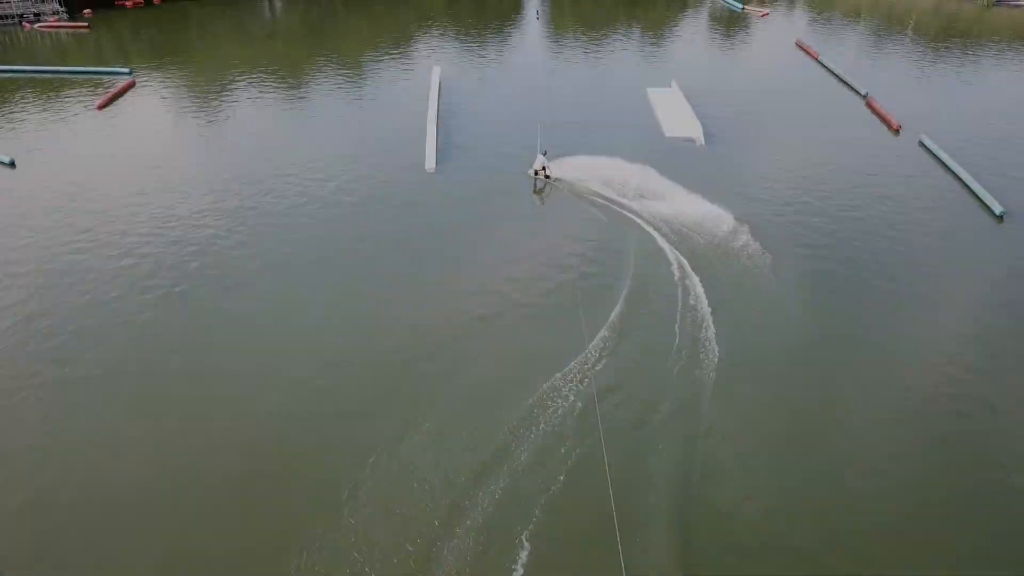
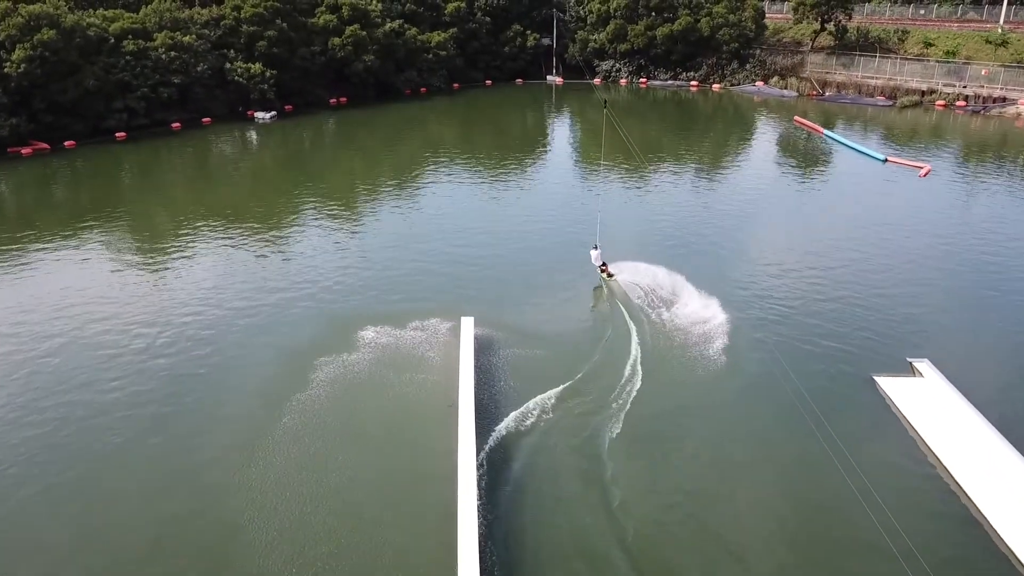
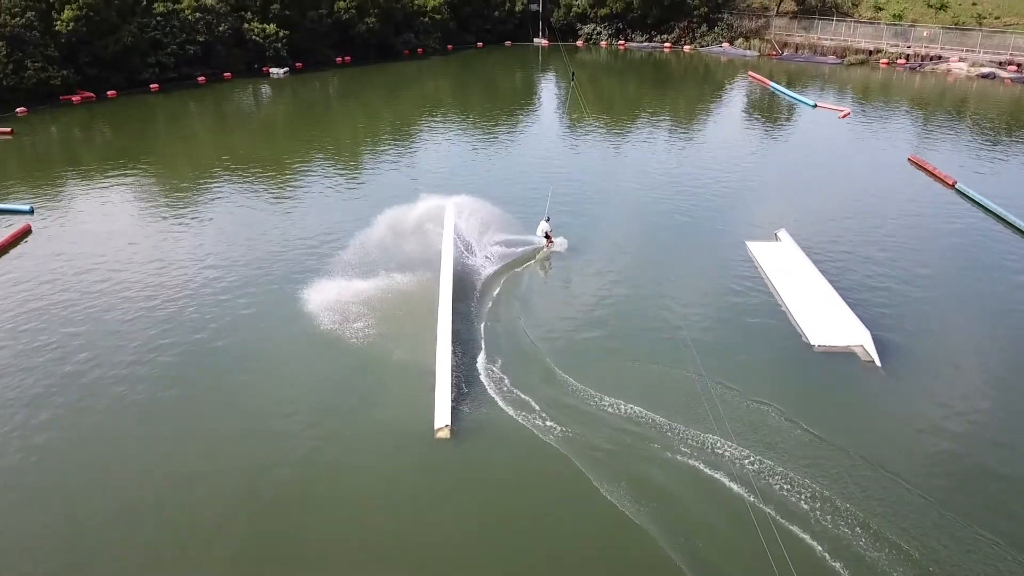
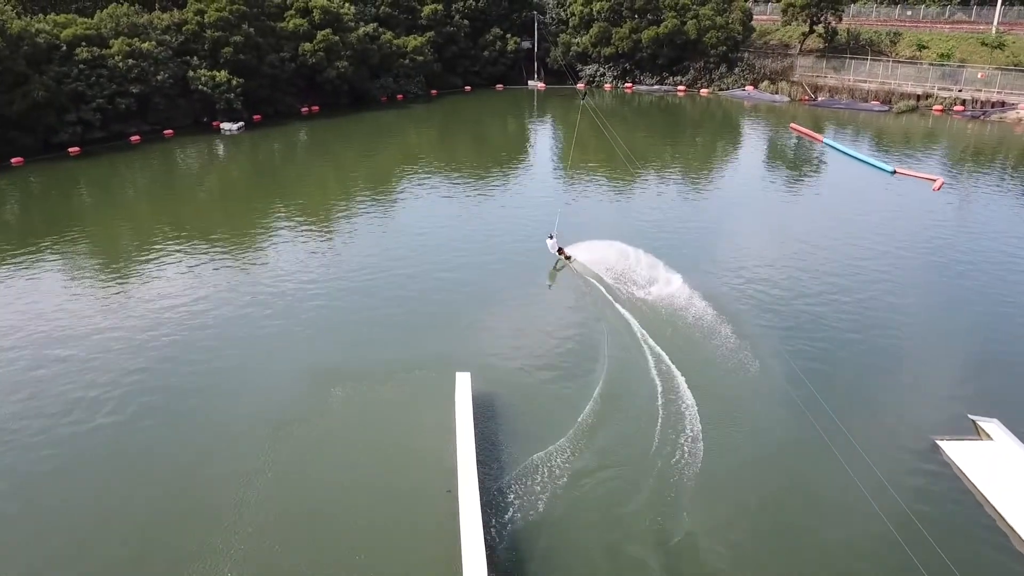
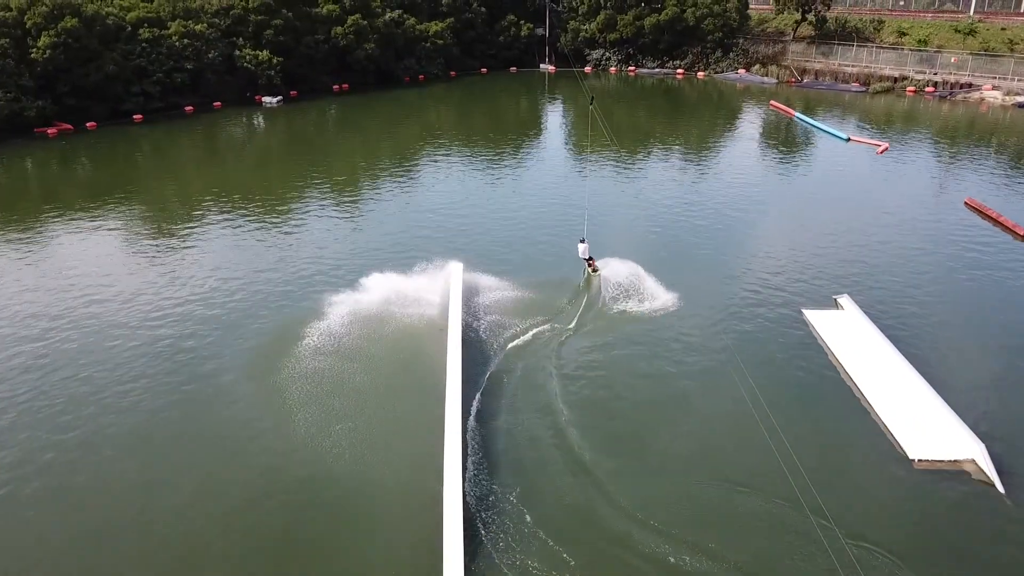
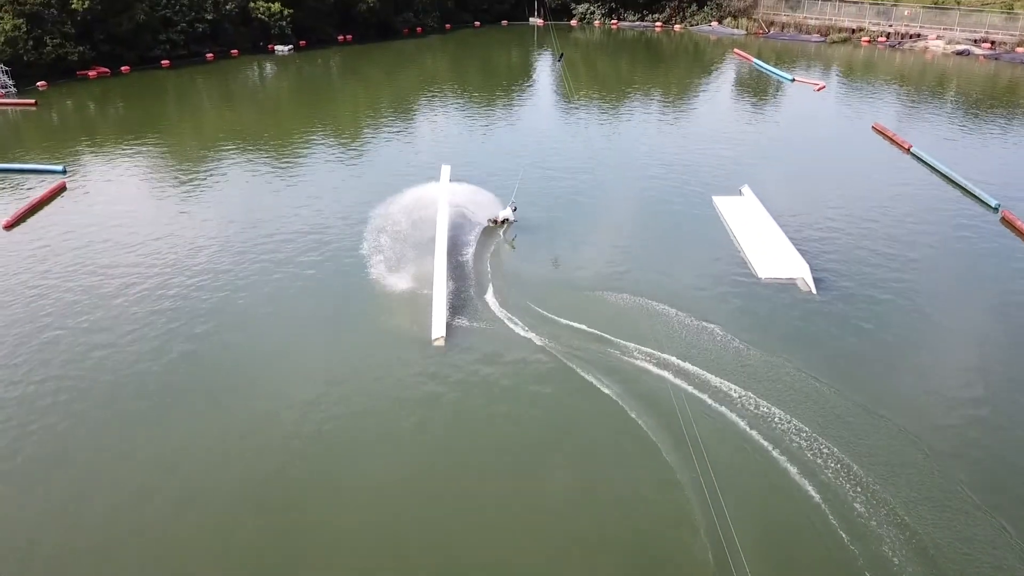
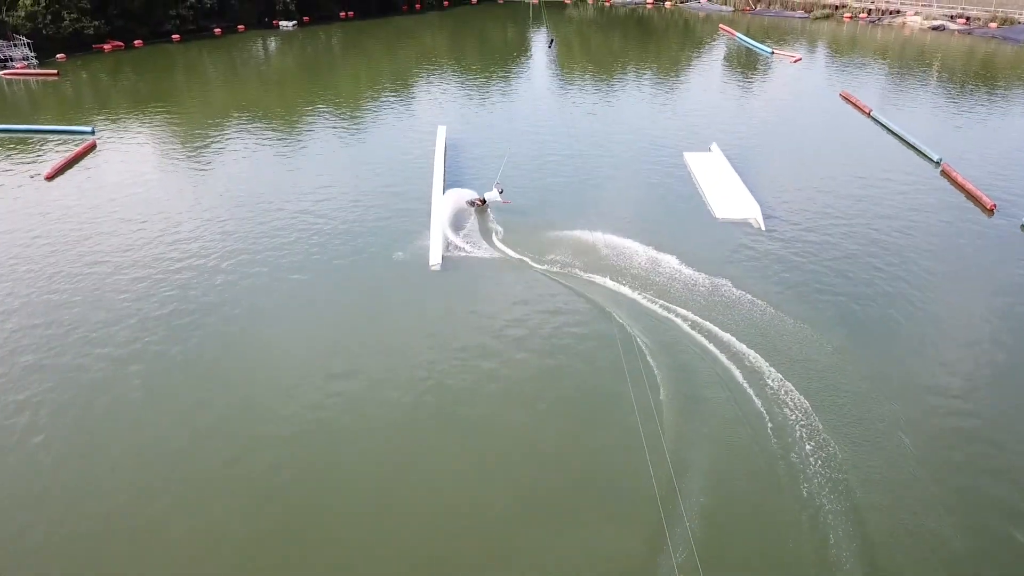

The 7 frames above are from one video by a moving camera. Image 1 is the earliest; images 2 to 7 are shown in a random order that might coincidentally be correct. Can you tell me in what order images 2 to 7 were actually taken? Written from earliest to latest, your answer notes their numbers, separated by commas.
7, 6, 3, 5, 2, 4
